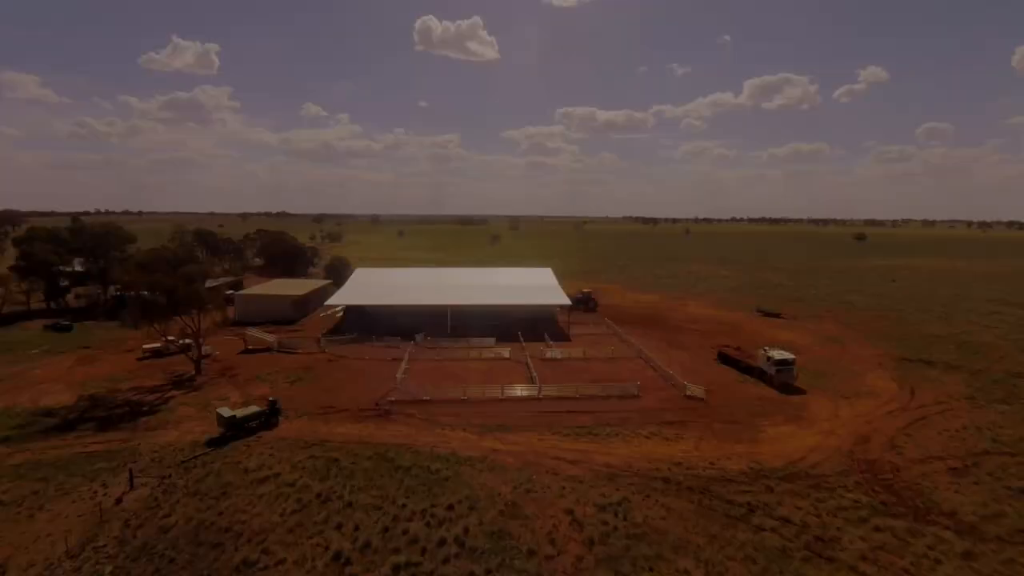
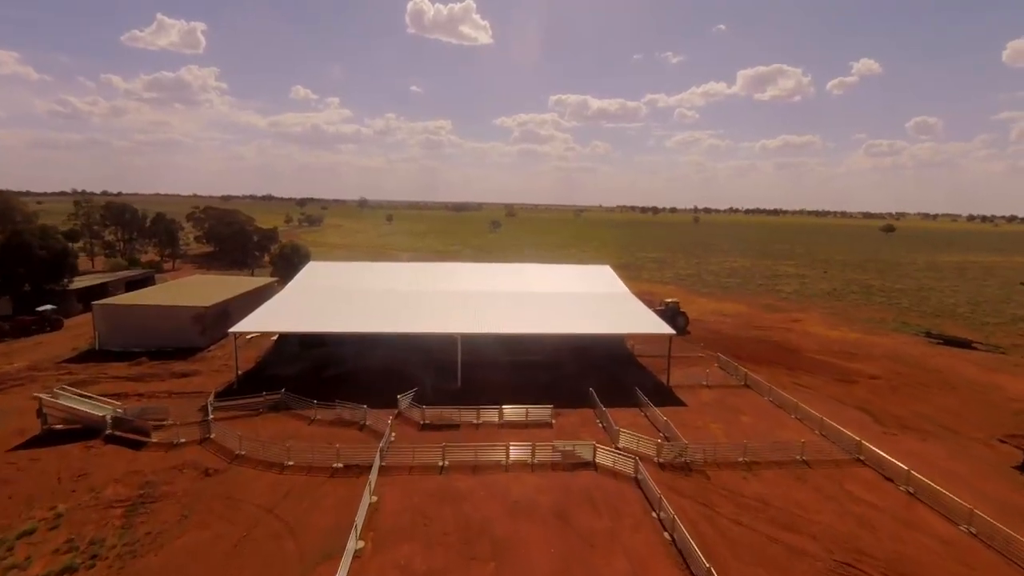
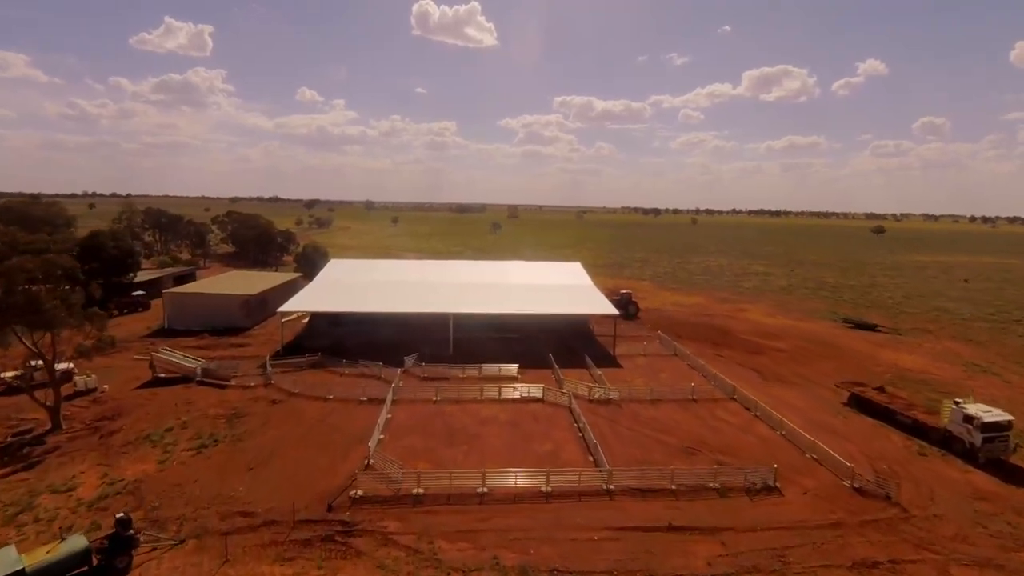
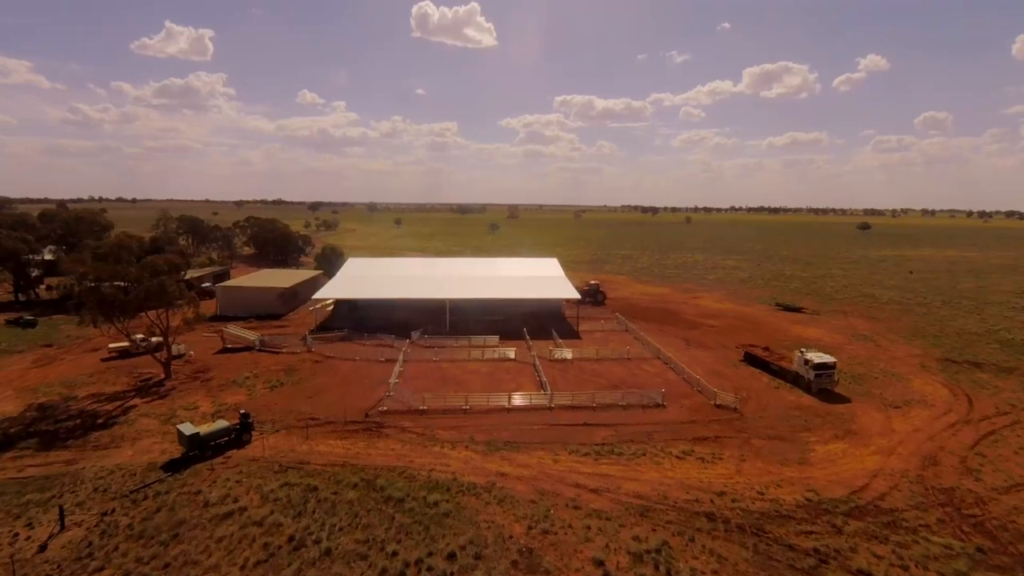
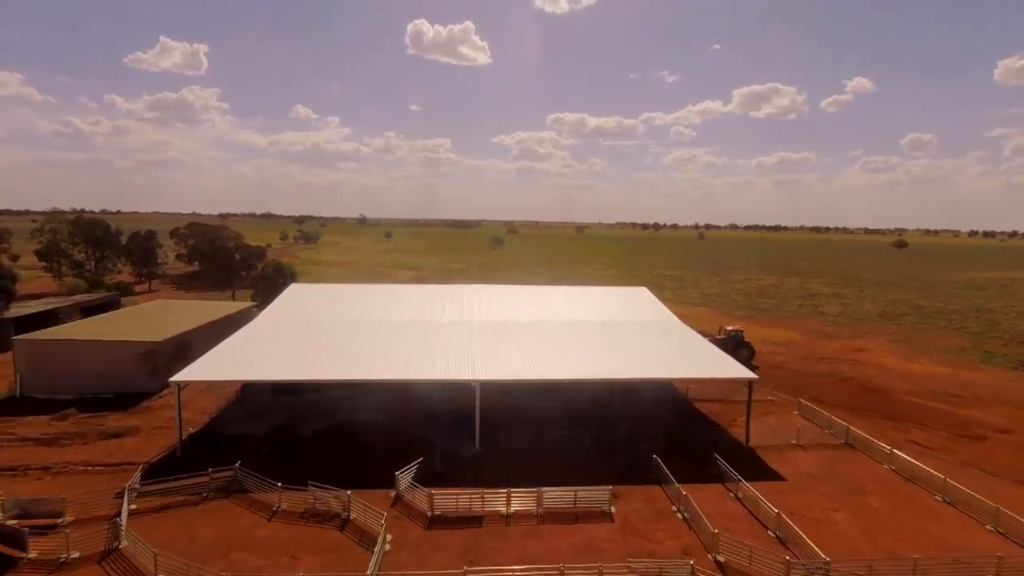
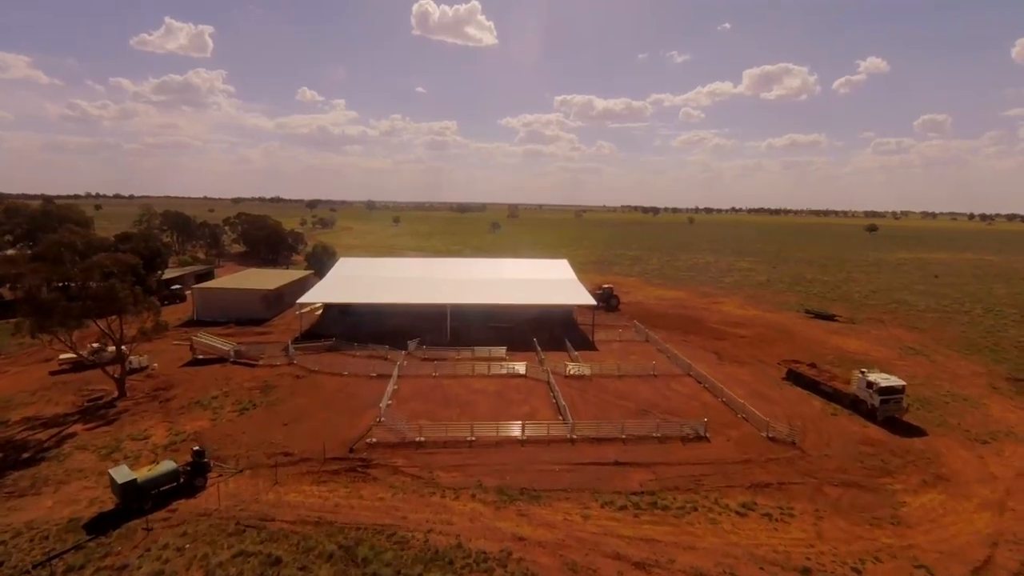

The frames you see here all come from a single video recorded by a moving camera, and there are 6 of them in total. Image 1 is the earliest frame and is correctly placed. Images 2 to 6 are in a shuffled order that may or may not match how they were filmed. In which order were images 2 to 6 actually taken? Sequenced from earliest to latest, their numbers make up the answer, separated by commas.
4, 6, 3, 2, 5
